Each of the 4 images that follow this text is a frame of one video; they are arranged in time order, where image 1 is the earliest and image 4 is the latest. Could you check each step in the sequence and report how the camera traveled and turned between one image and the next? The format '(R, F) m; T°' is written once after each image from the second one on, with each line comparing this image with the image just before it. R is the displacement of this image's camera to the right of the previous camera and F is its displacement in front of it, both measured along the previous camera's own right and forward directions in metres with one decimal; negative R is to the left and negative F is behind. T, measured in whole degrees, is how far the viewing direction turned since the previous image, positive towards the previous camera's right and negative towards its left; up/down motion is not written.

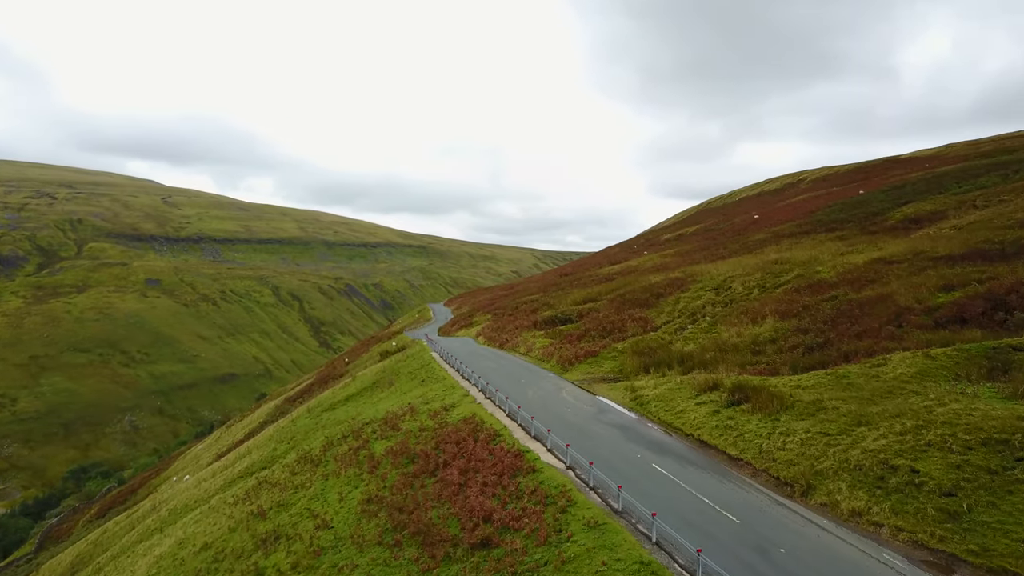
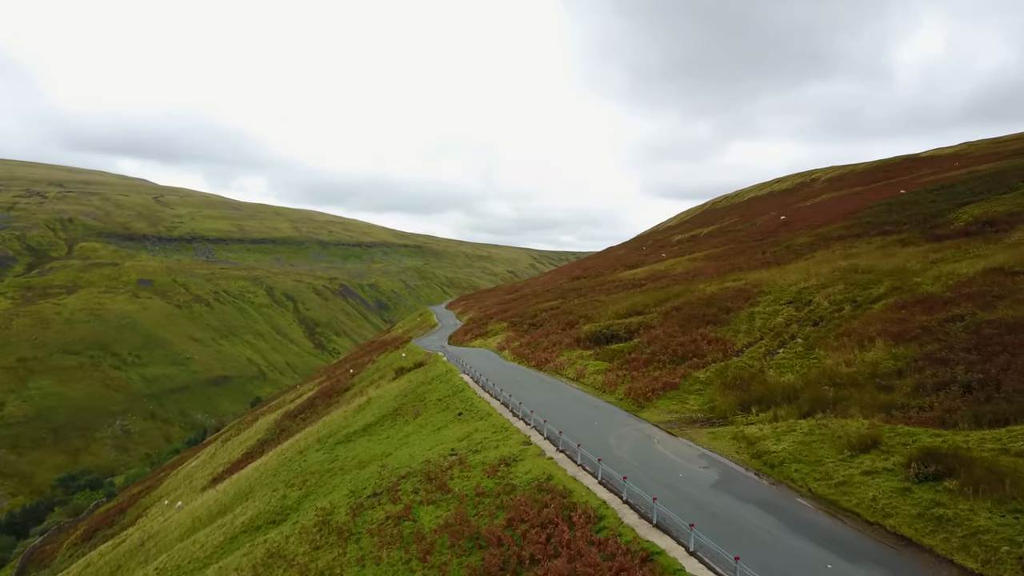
(-2.0, +5.1) m; 0°
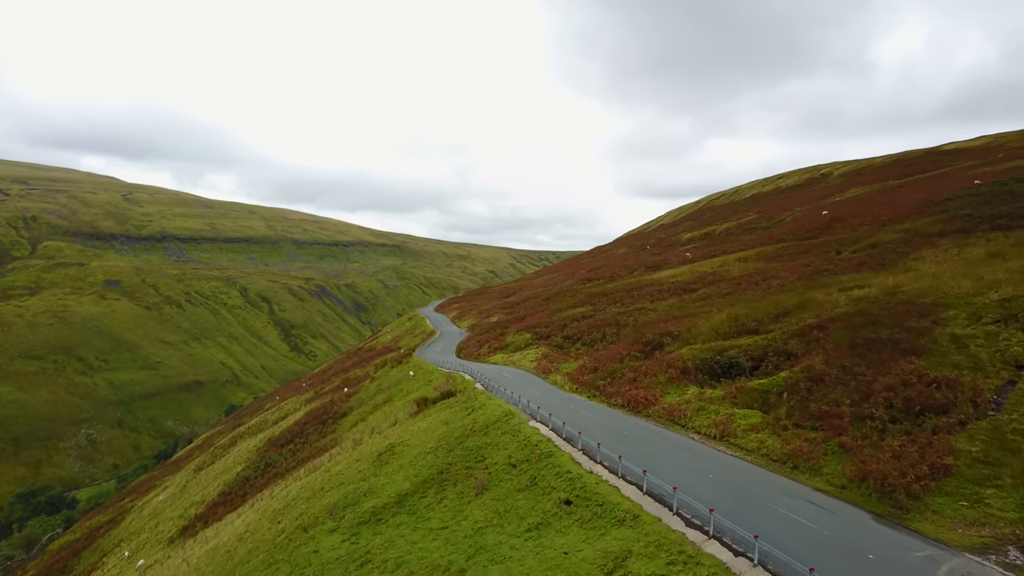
(-3.4, +9.7) m; +2°
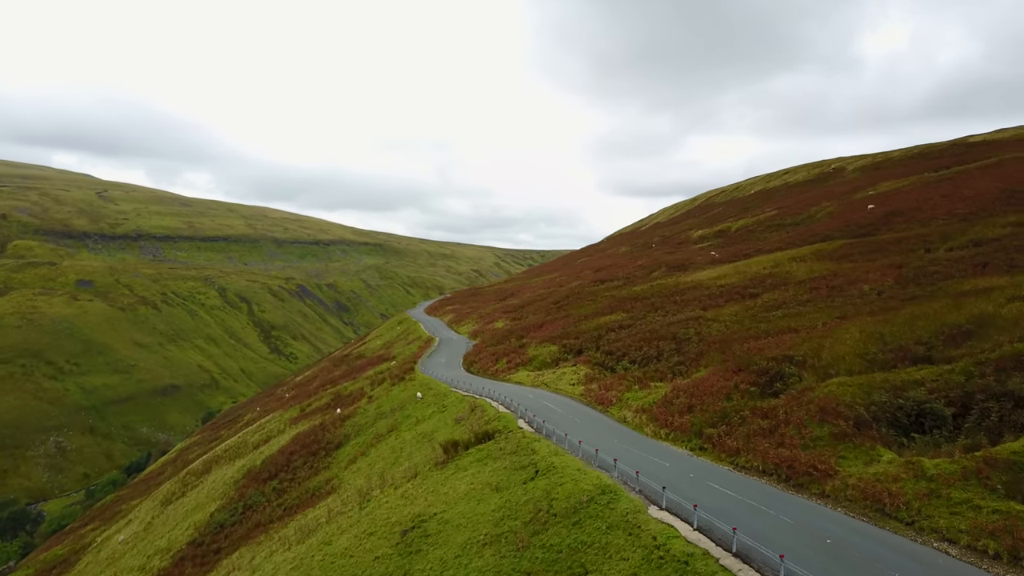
(-2.5, +8.5) m; +1°
